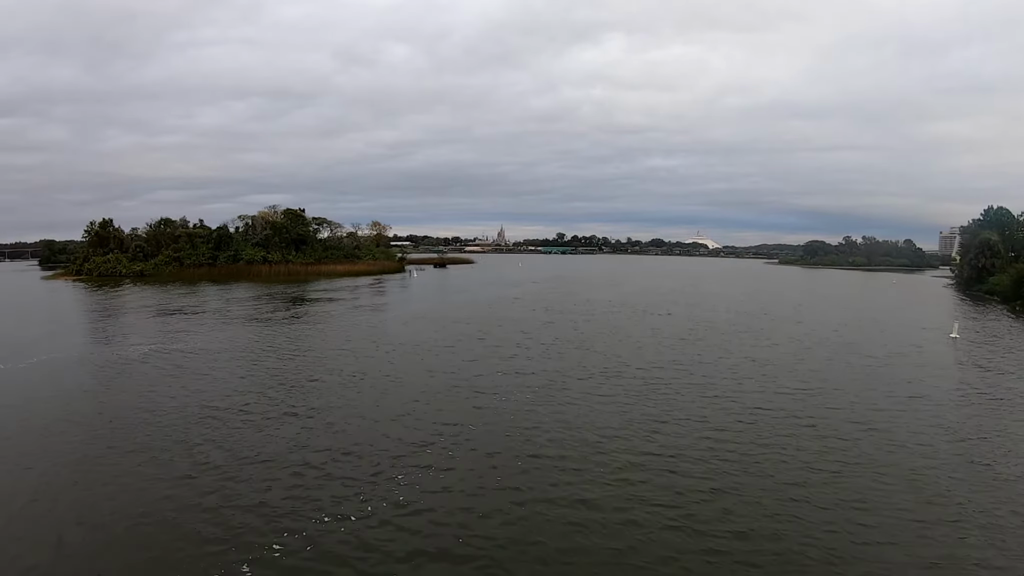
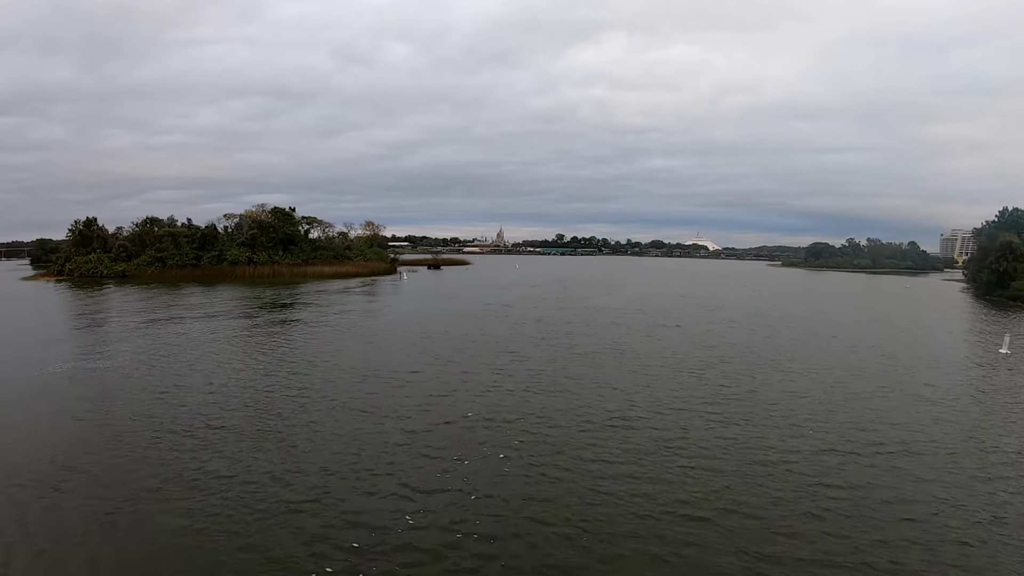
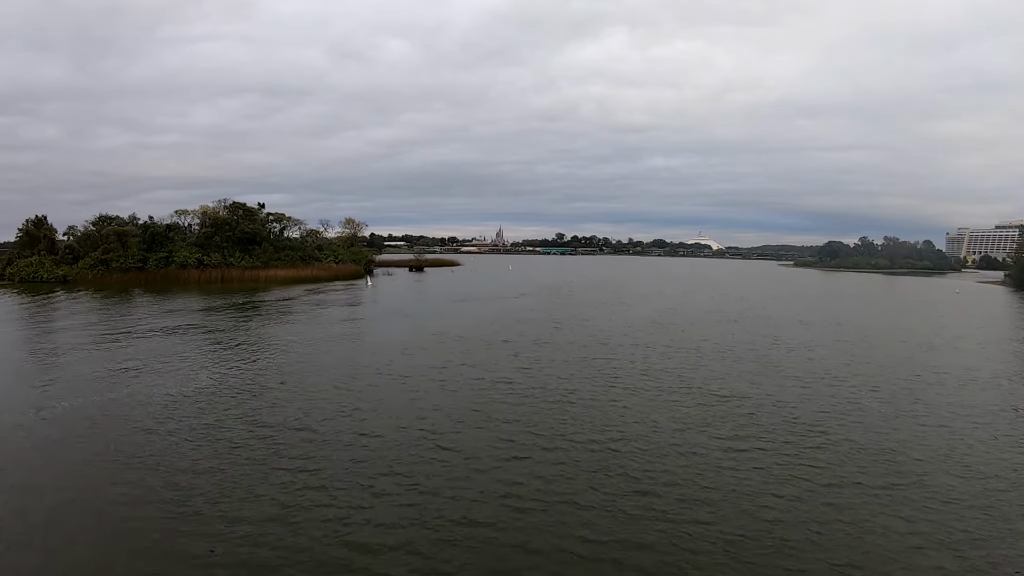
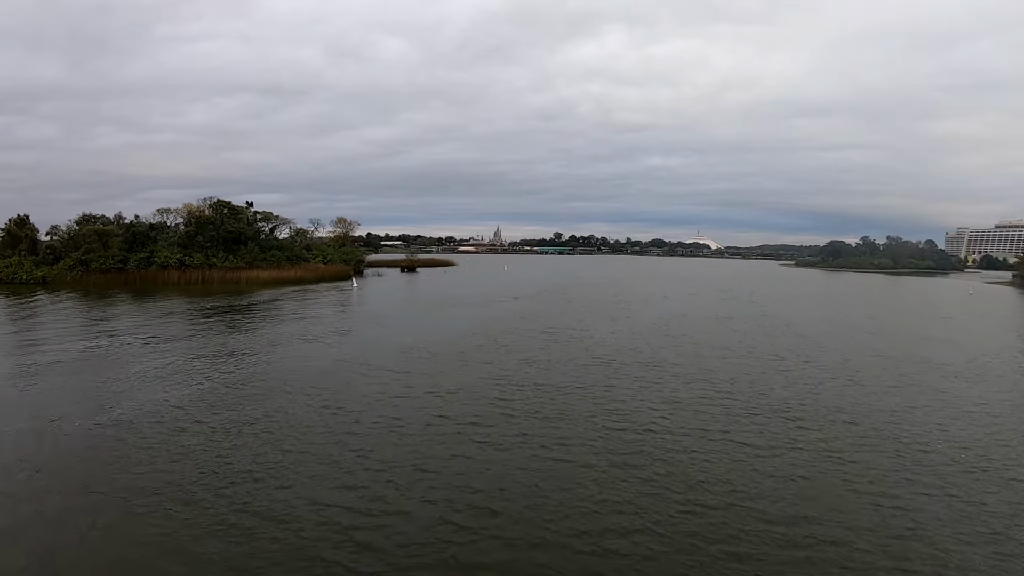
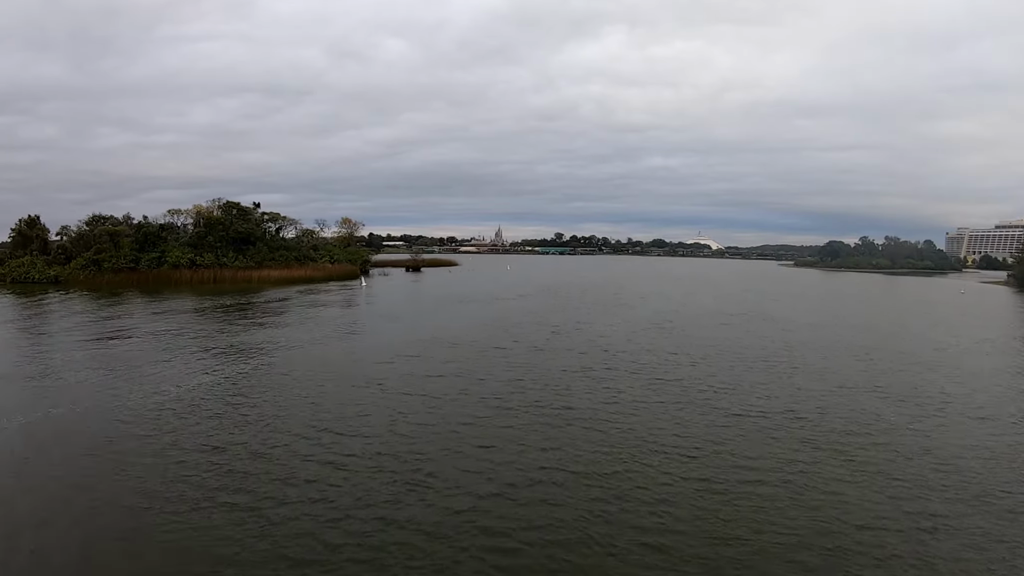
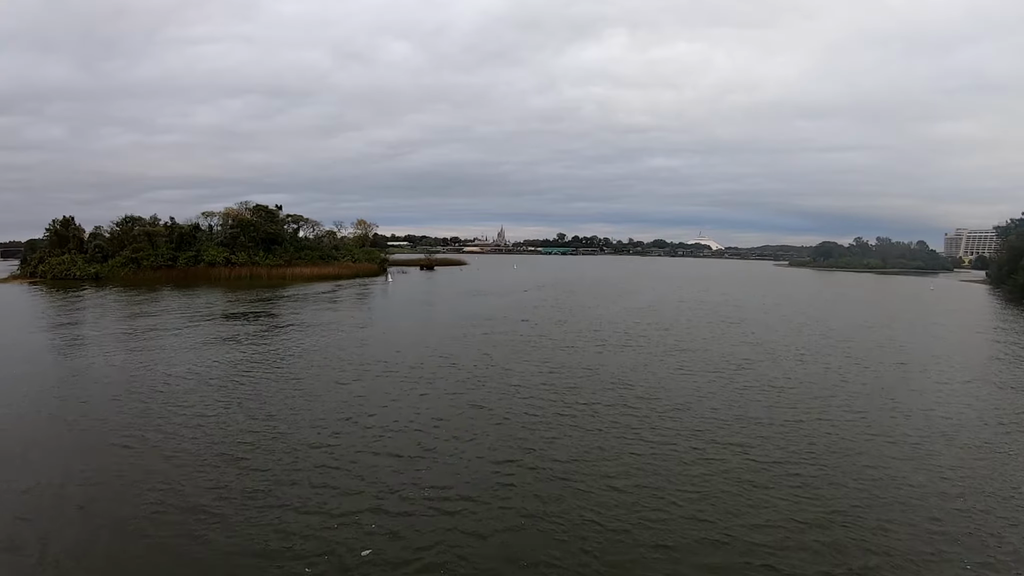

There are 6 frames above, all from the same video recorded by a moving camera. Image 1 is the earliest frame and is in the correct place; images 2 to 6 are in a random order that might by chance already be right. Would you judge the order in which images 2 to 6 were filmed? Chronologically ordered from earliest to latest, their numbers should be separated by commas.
2, 6, 3, 5, 4
